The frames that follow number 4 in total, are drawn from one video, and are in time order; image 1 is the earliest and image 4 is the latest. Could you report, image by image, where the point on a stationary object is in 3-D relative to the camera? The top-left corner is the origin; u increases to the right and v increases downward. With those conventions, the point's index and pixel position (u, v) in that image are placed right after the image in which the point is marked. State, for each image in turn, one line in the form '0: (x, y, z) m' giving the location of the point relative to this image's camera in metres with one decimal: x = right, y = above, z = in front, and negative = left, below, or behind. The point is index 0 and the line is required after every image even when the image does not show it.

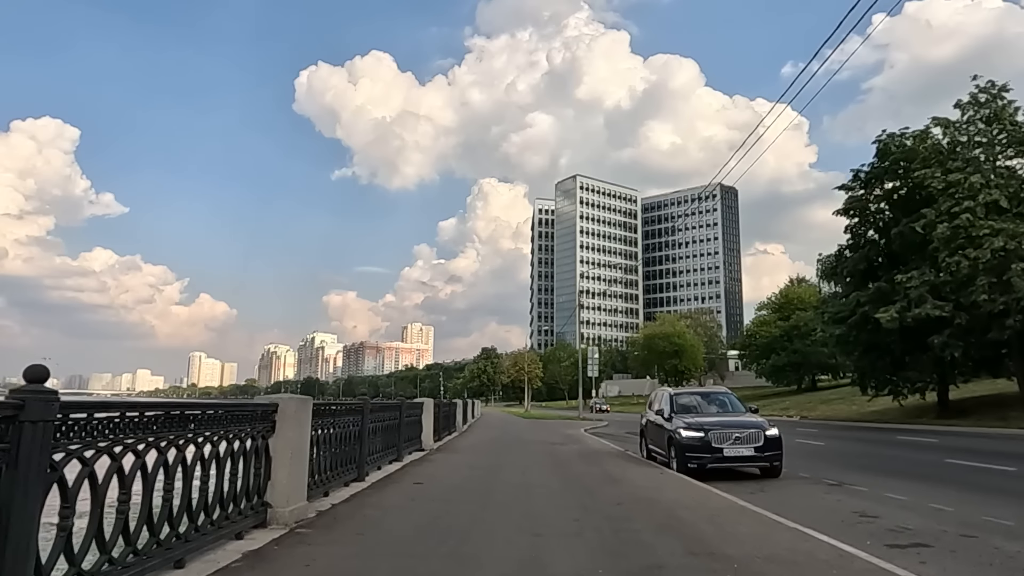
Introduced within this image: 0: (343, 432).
0: (-2.3, -2.0, +10.0) m
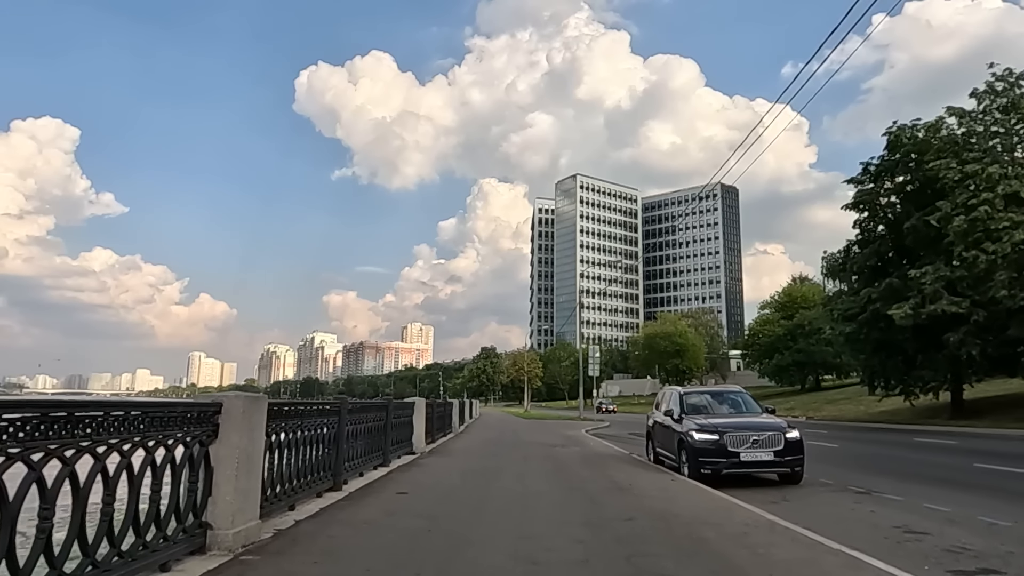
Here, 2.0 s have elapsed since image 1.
0: (-2.4, -1.8, +8.8) m
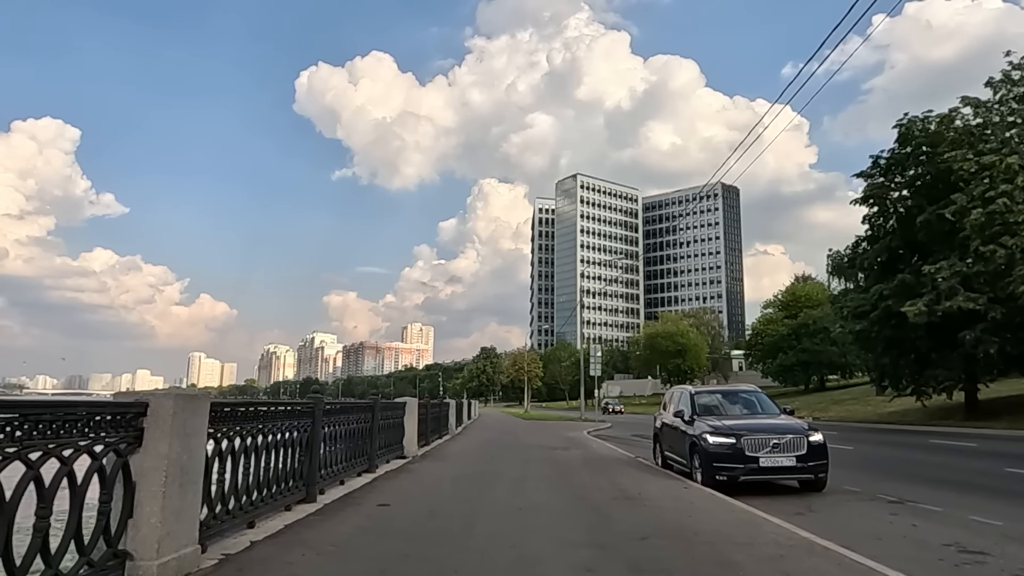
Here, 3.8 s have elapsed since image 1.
0: (-2.4, -1.6, +7.7) m
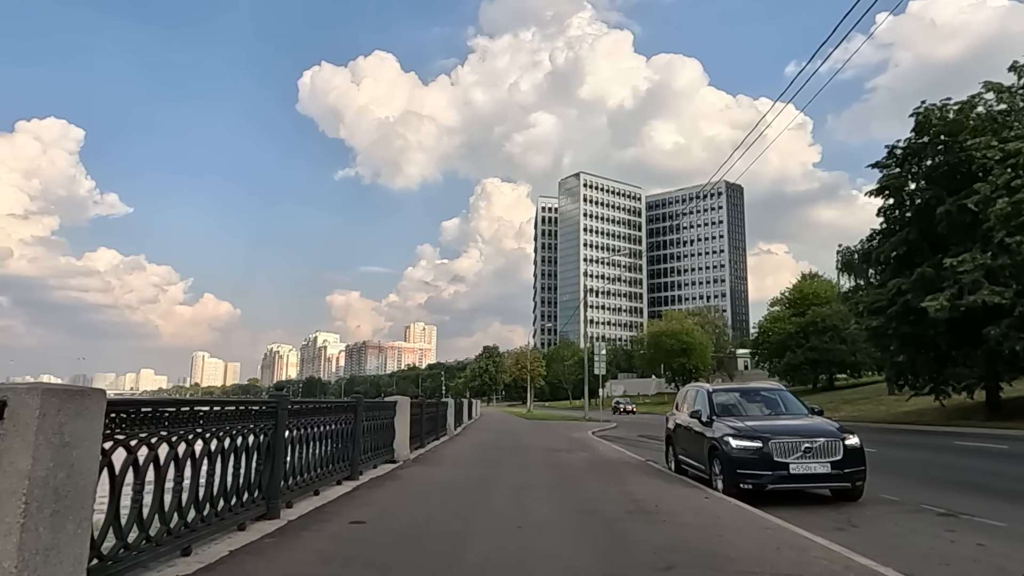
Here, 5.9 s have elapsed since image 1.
0: (-2.5, -1.4, +6.5) m
